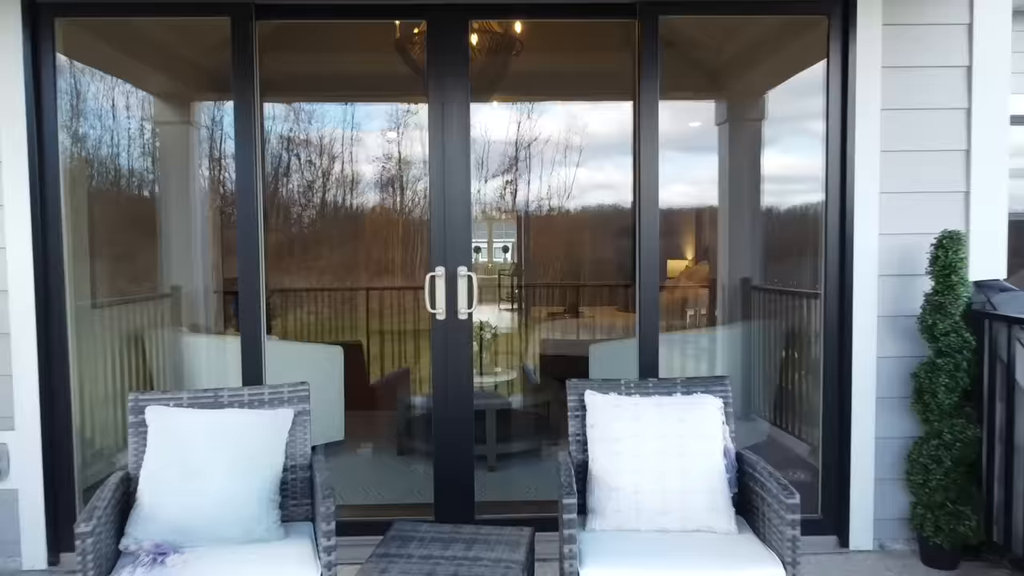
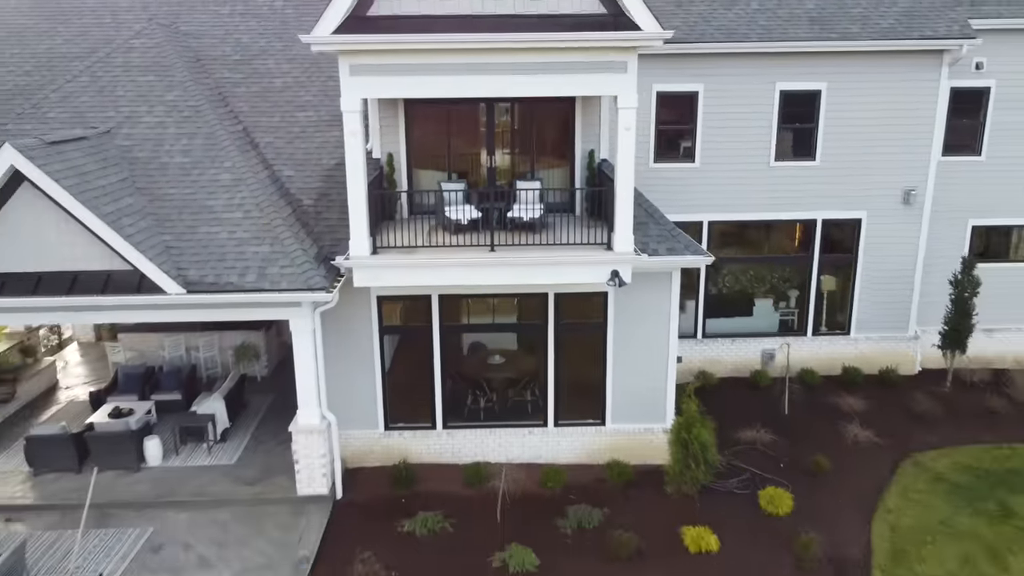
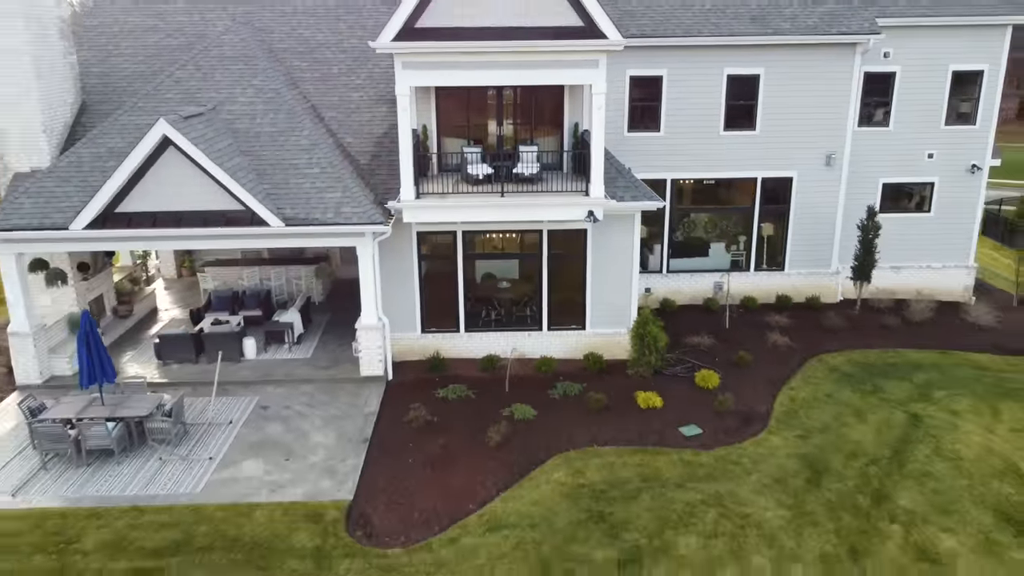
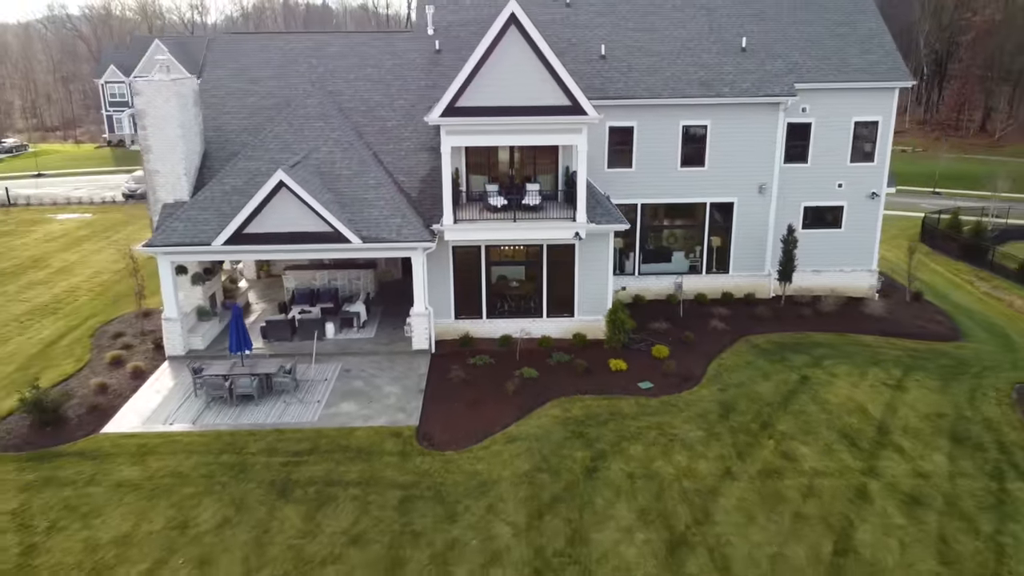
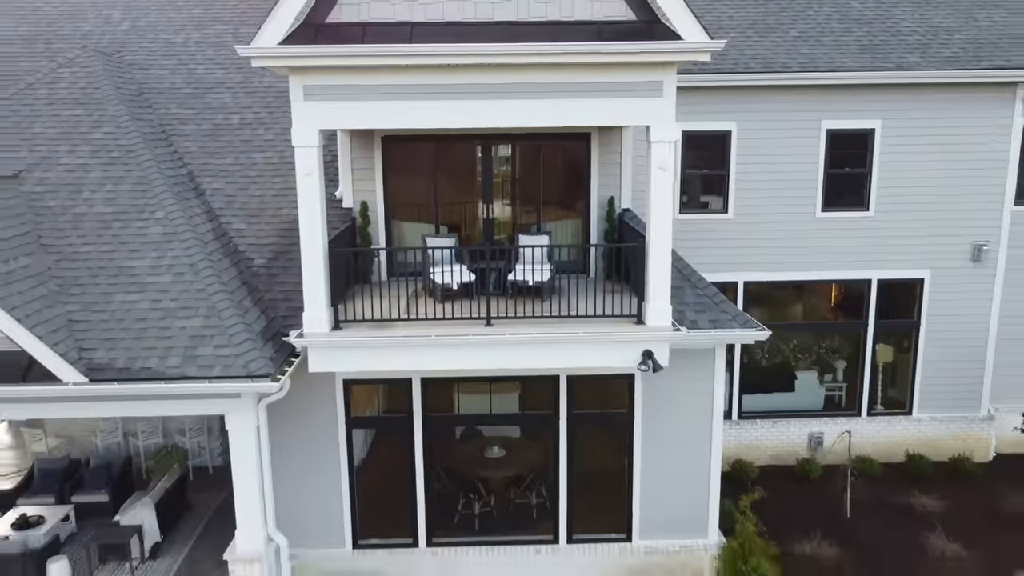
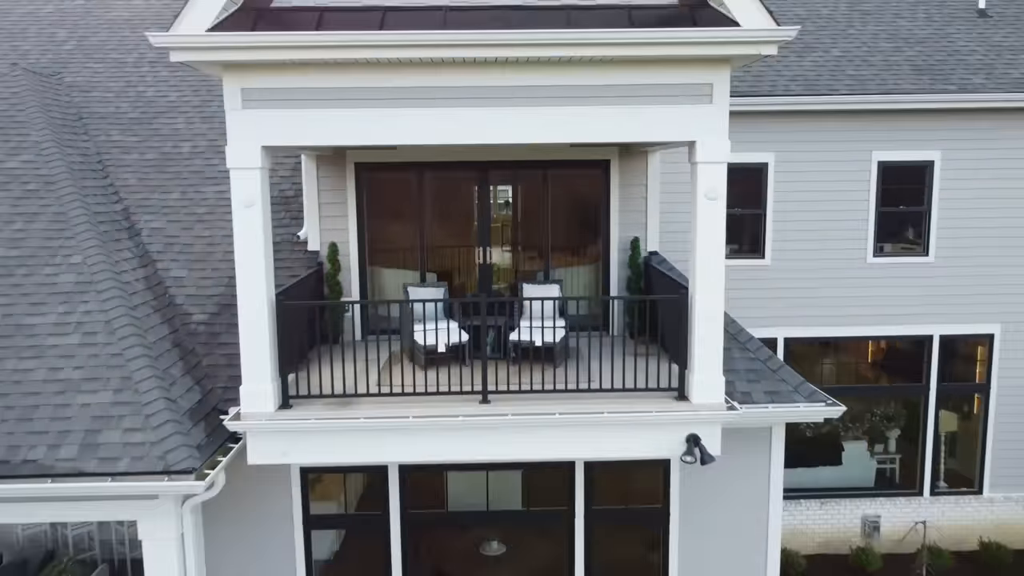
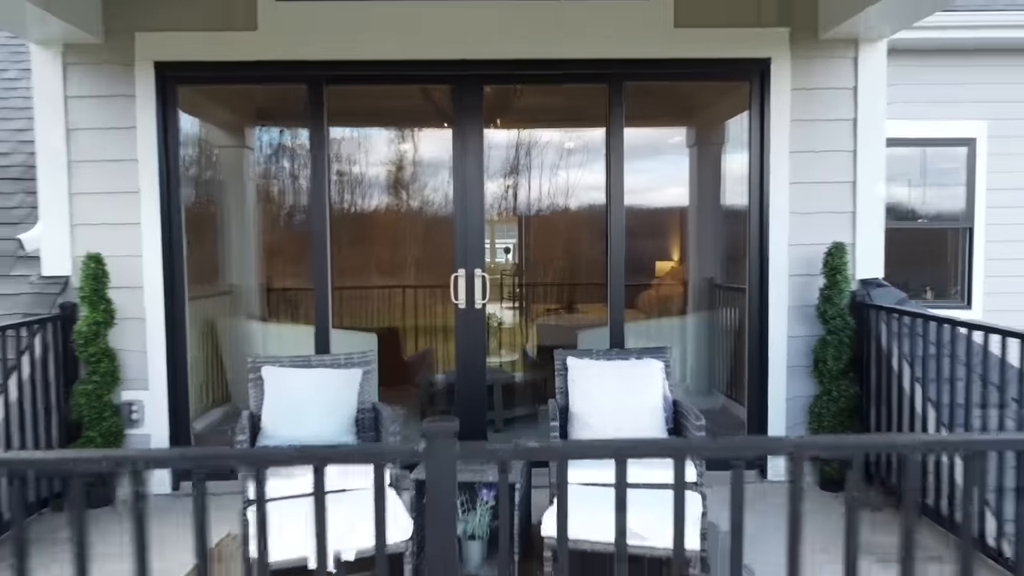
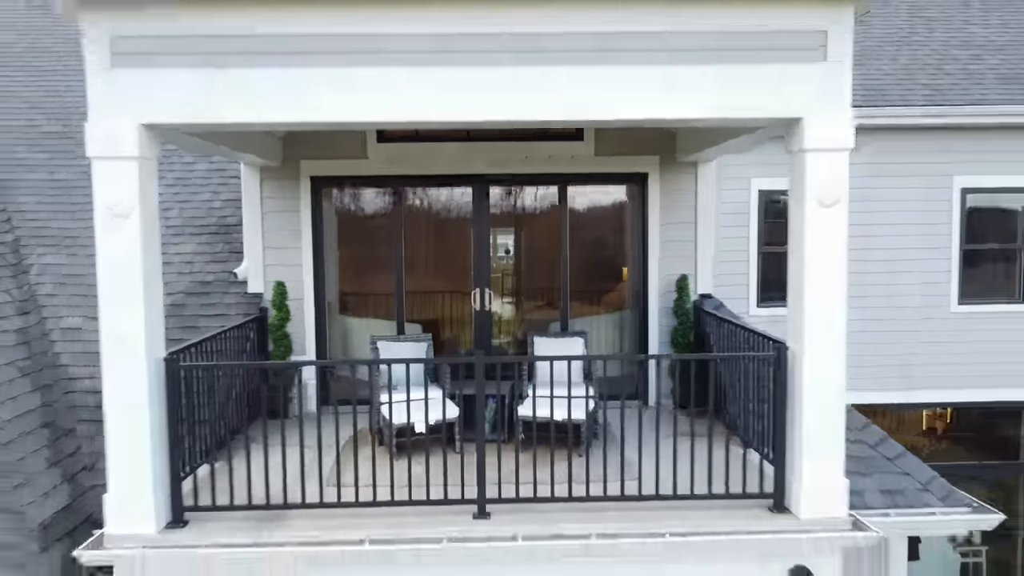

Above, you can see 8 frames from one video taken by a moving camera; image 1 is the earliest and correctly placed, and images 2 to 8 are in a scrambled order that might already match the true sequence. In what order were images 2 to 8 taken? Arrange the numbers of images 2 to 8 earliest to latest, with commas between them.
7, 8, 6, 5, 2, 3, 4
